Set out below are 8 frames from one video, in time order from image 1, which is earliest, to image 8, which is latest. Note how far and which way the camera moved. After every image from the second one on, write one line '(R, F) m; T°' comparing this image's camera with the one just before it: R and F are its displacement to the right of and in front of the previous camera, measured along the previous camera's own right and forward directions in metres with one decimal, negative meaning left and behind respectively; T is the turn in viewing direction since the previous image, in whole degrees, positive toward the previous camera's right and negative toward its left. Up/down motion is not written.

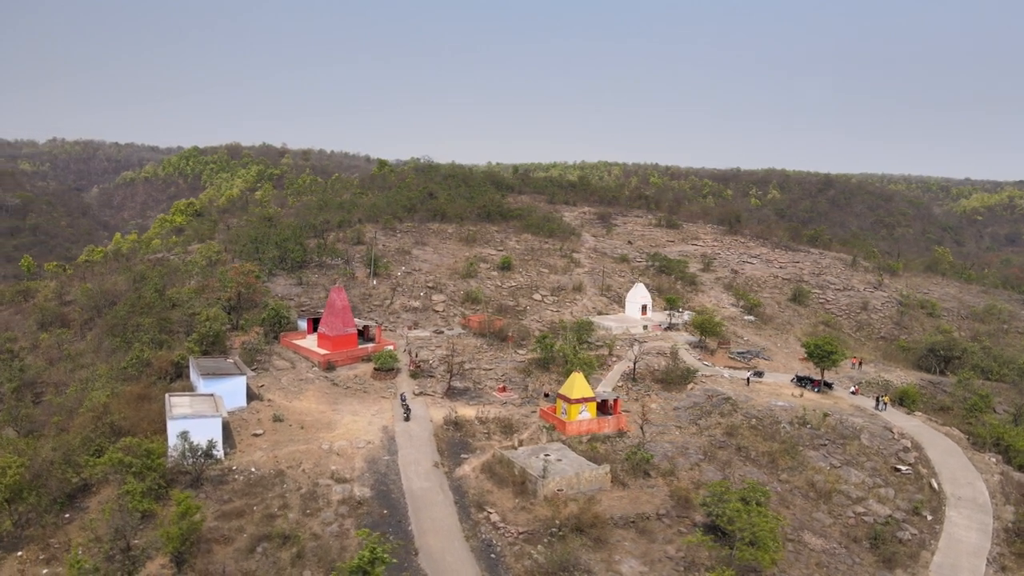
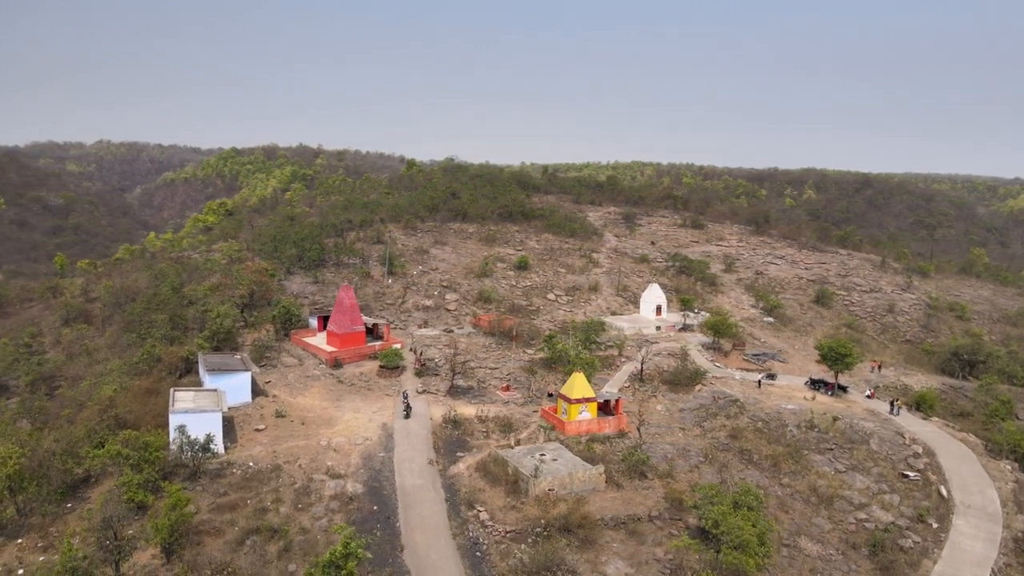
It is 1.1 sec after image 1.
(+0.7, 0.0) m; -3°
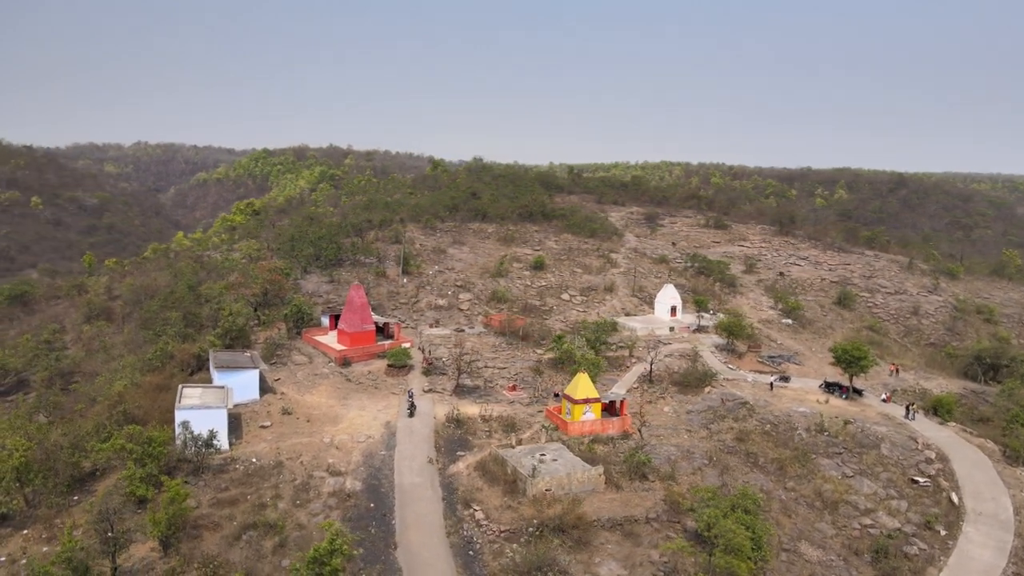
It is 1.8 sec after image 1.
(+0.5, 0.0) m; -2°
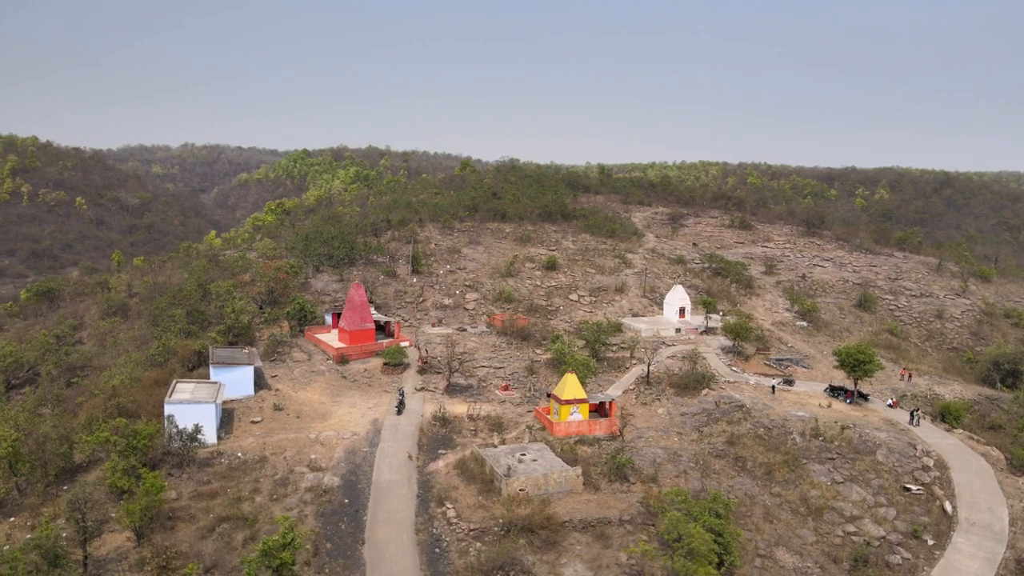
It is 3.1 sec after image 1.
(+1.0, 0.0) m; -3°
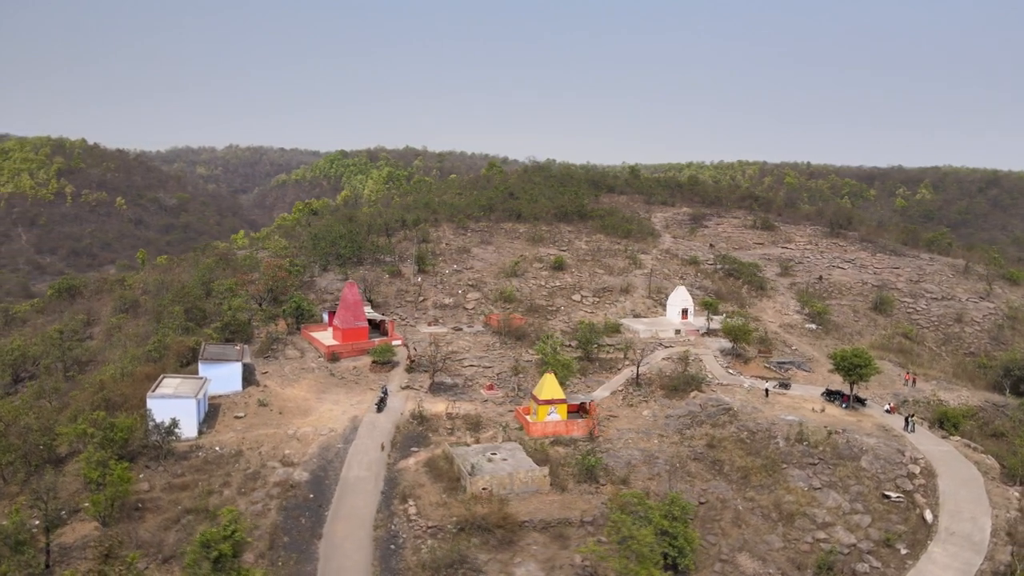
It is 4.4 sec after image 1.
(+1.2, 0.0) m; -3°
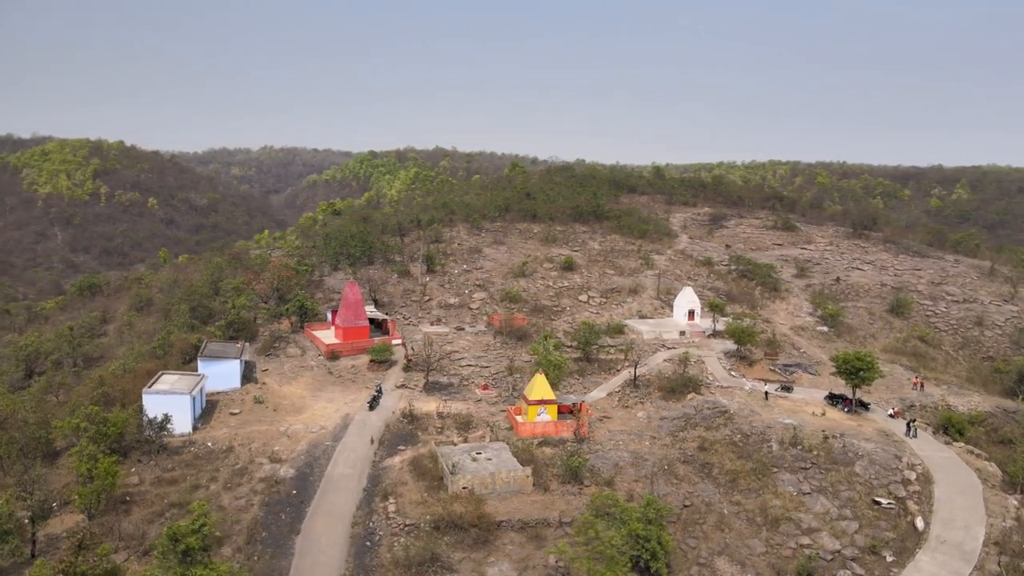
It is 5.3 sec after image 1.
(+0.8, 0.0) m; -2°
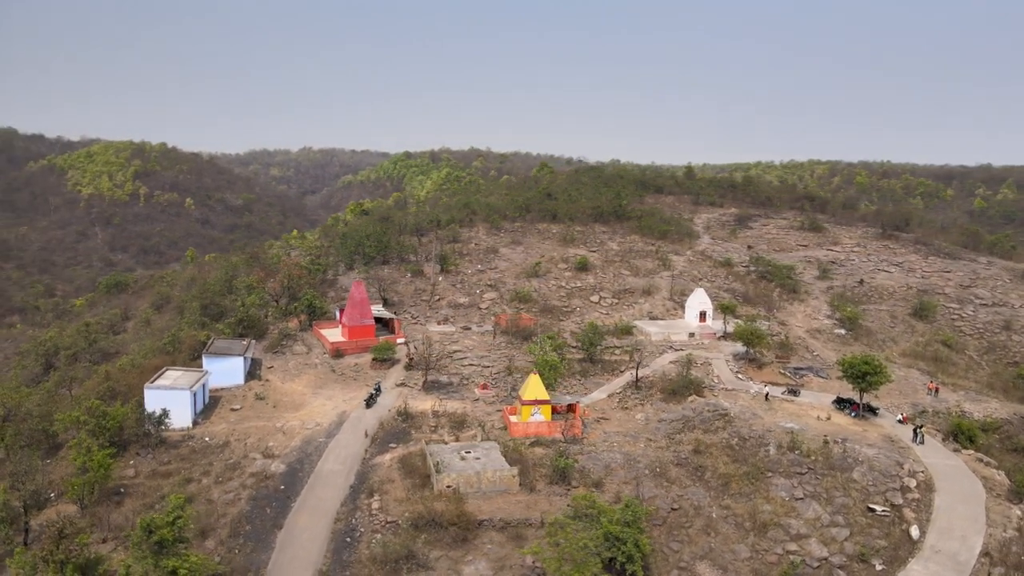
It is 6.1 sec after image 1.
(+0.8, 0.0) m; -3°
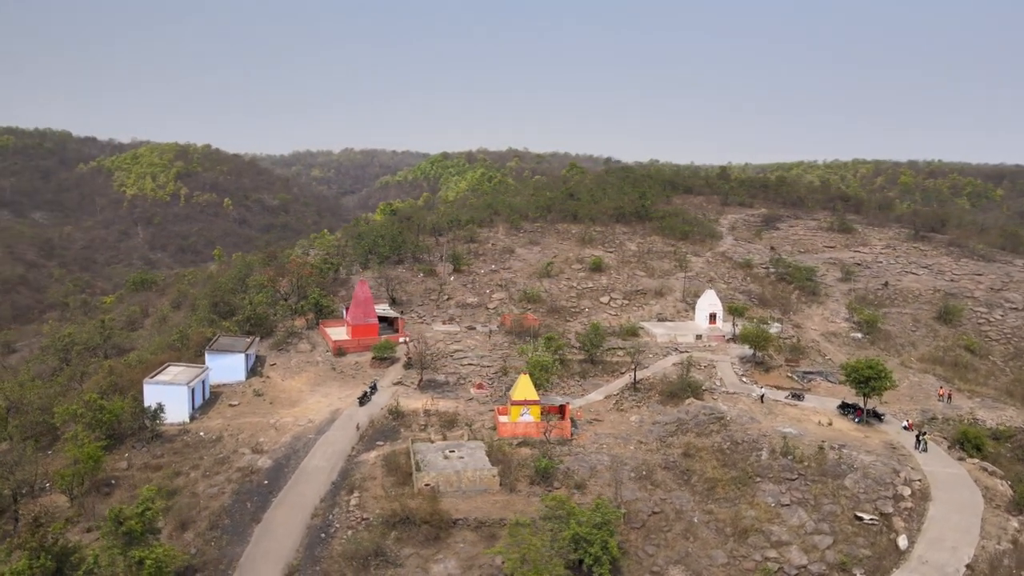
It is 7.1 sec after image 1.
(+1.0, 0.0) m; -3°
